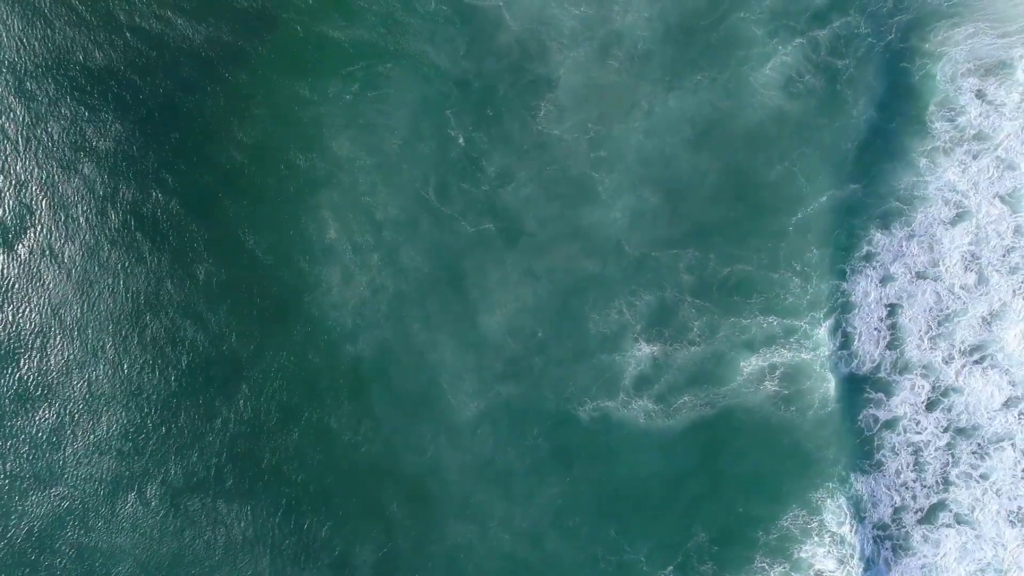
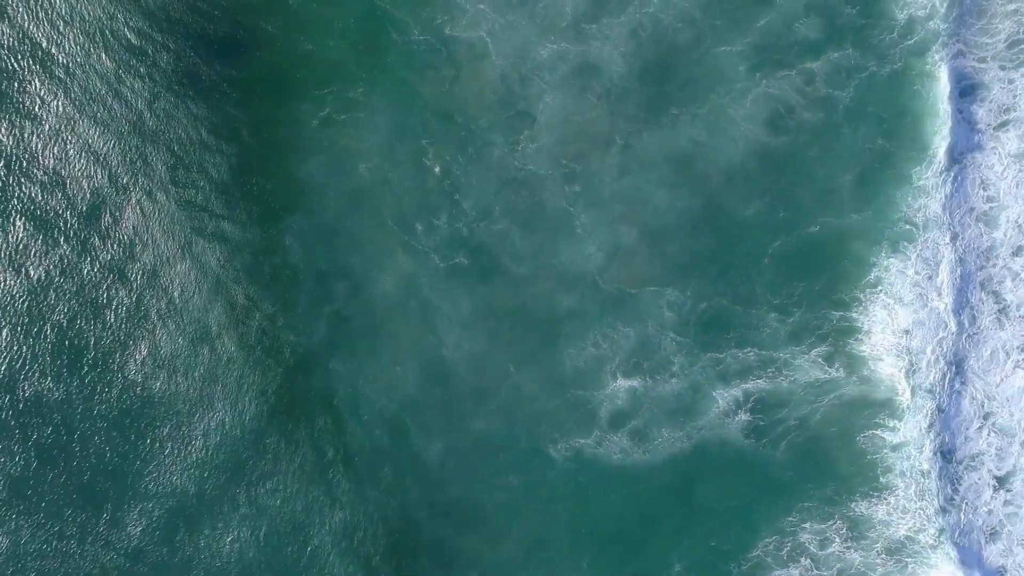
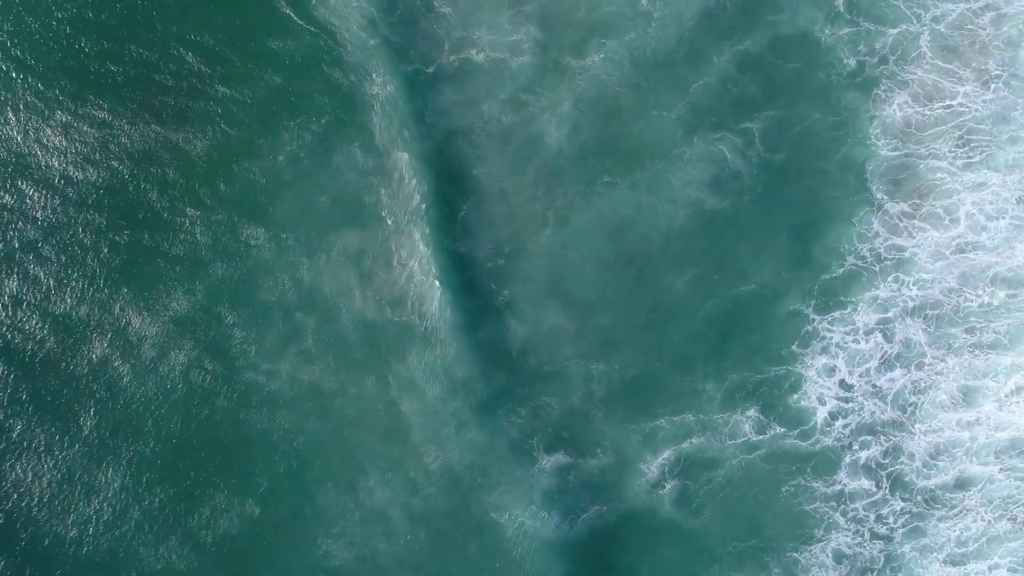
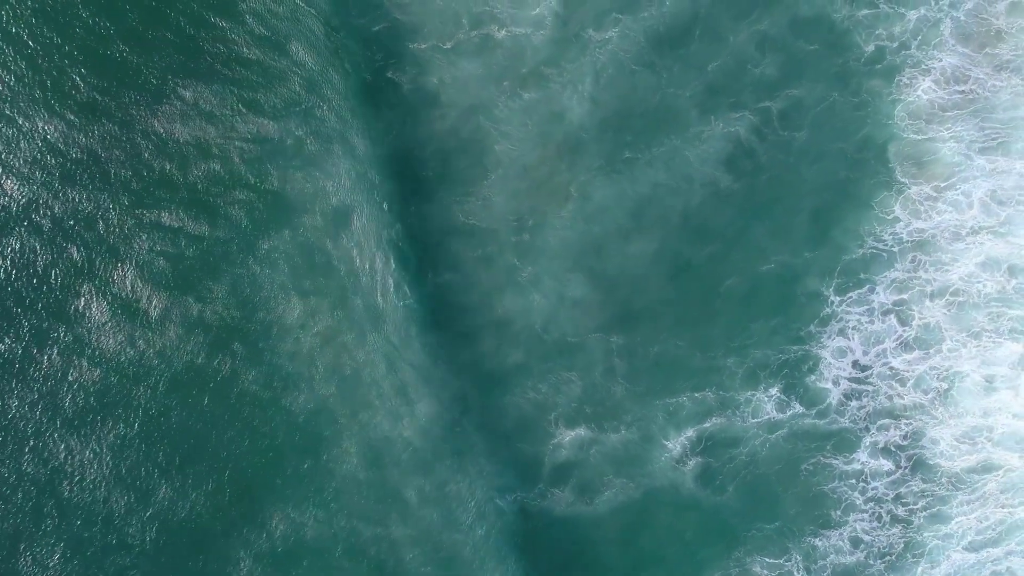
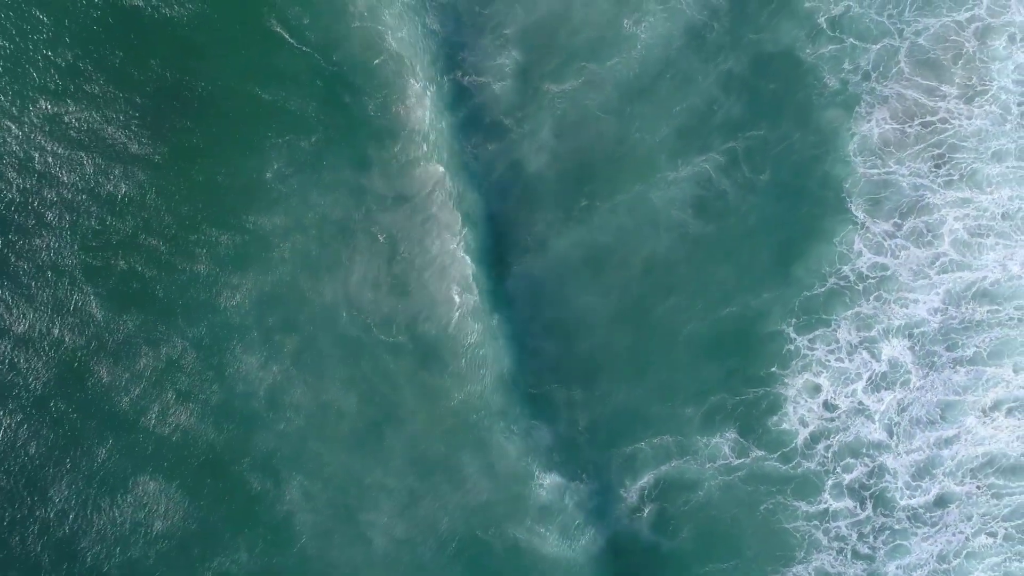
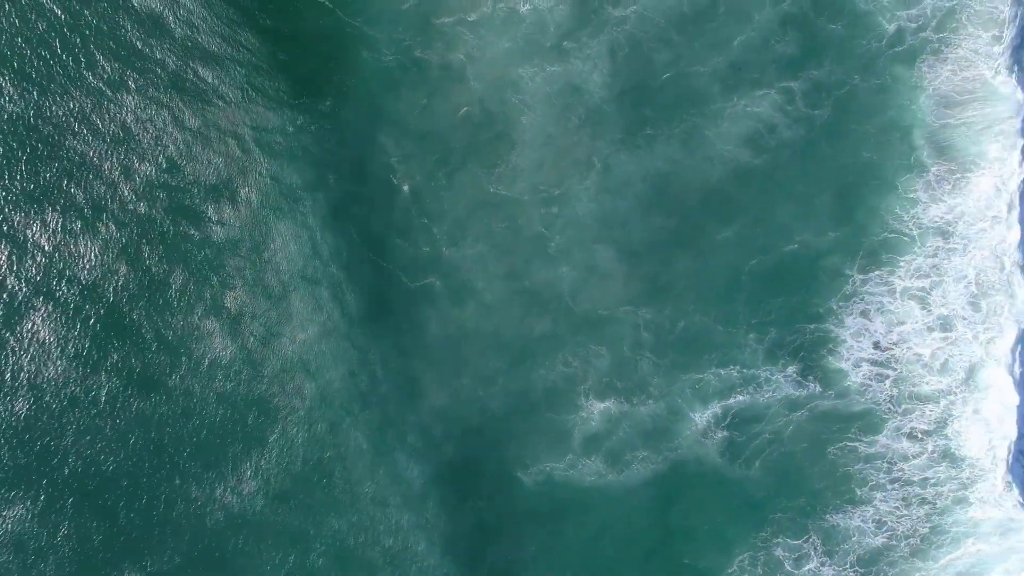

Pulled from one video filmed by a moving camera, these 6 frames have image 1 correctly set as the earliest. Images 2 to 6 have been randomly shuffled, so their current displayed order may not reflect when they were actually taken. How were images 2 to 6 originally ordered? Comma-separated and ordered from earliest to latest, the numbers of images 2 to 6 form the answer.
2, 6, 4, 3, 5
